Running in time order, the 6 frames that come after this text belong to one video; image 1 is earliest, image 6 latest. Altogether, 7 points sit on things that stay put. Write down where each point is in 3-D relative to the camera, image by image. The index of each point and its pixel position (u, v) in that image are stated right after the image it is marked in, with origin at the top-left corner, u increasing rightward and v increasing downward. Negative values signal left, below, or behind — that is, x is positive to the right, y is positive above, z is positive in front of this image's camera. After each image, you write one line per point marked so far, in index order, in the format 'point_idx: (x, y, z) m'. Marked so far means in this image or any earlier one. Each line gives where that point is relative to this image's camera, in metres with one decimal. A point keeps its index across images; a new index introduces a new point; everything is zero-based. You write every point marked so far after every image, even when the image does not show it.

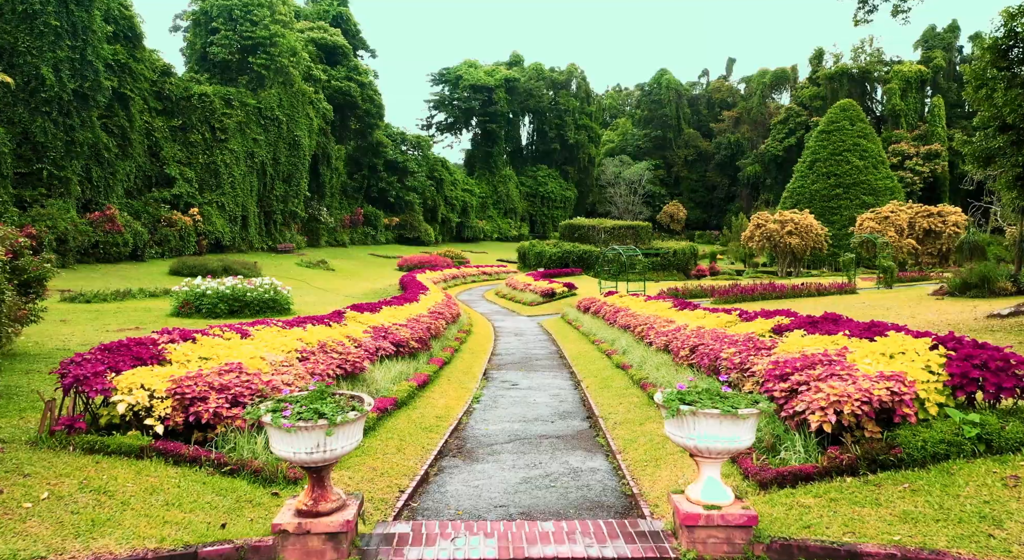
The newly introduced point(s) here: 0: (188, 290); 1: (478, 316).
0: (-6.8, -0.2, +17.0) m
1: (-0.9, -0.9, +19.7) m
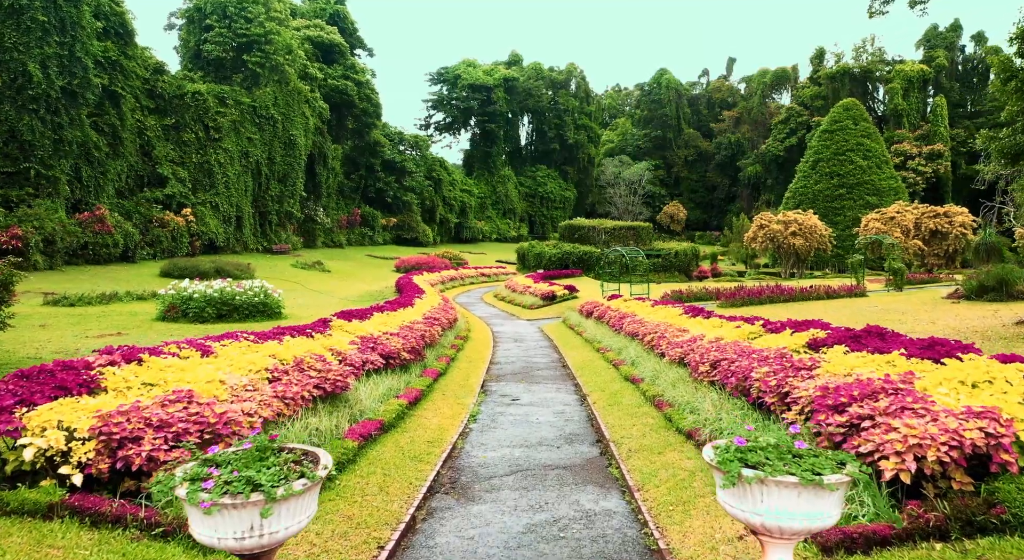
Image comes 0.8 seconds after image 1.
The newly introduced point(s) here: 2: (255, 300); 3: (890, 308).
0: (-6.8, -0.3, +16.3) m
1: (-0.9, -0.9, +19.1) m
2: (-5.4, -0.4, +16.8) m
3: (+7.9, -0.6, +16.9) m
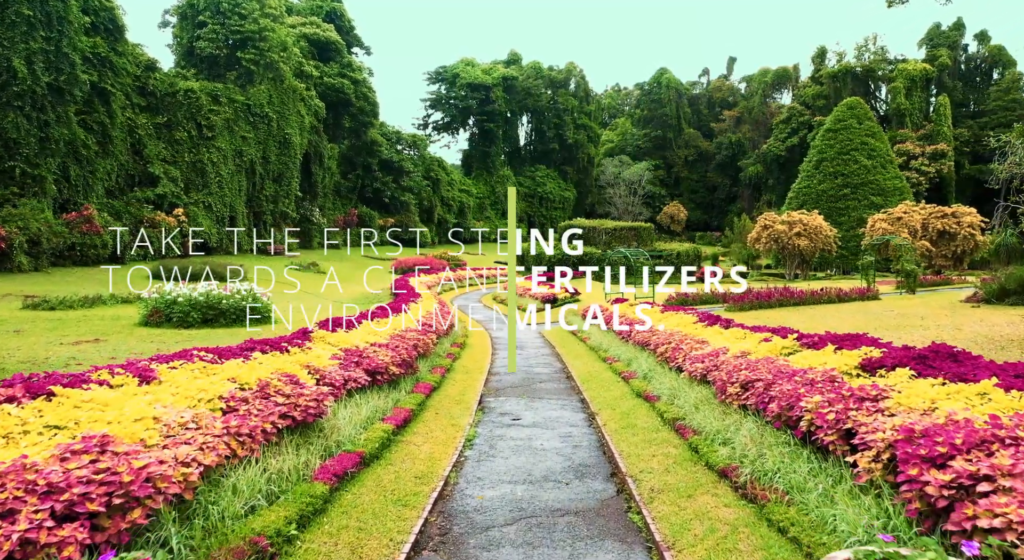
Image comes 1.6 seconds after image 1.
0: (-6.8, -0.3, +15.6) m
1: (-0.9, -1.0, +18.3) m
2: (-5.4, -0.5, +16.1) m
3: (+7.9, -0.6, +16.2) m
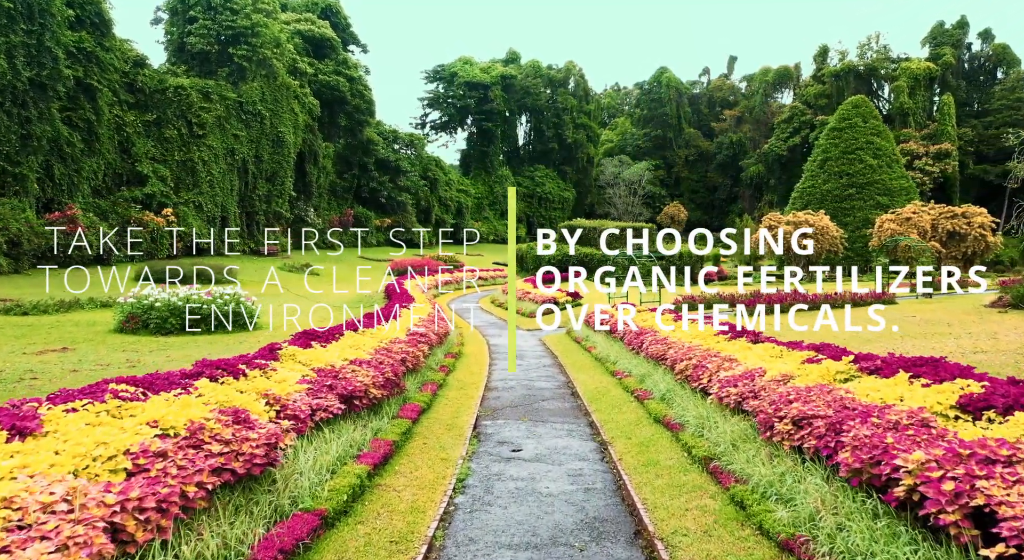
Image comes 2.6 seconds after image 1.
0: (-6.9, -0.4, +14.7) m
1: (-0.9, -1.1, +17.4) m
2: (-5.4, -0.5, +15.1) m
3: (+7.9, -0.7, +15.3) m
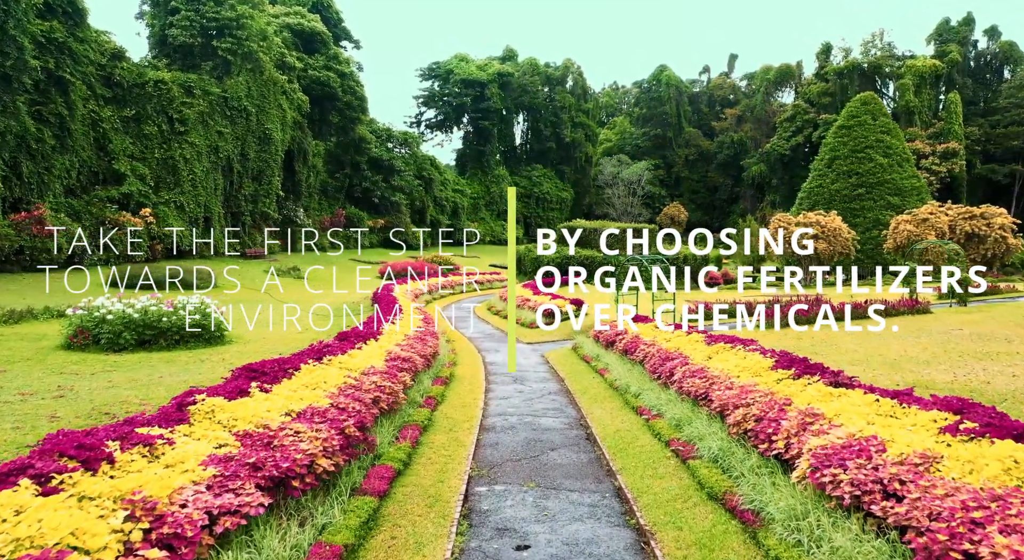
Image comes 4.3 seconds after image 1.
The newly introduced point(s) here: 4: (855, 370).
0: (-6.9, -0.5, +13.0) m
1: (-1.0, -1.2, +15.8) m
2: (-5.4, -0.7, +13.5) m
3: (+7.9, -0.9, +13.7) m
4: (+4.5, -1.2, +10.6) m
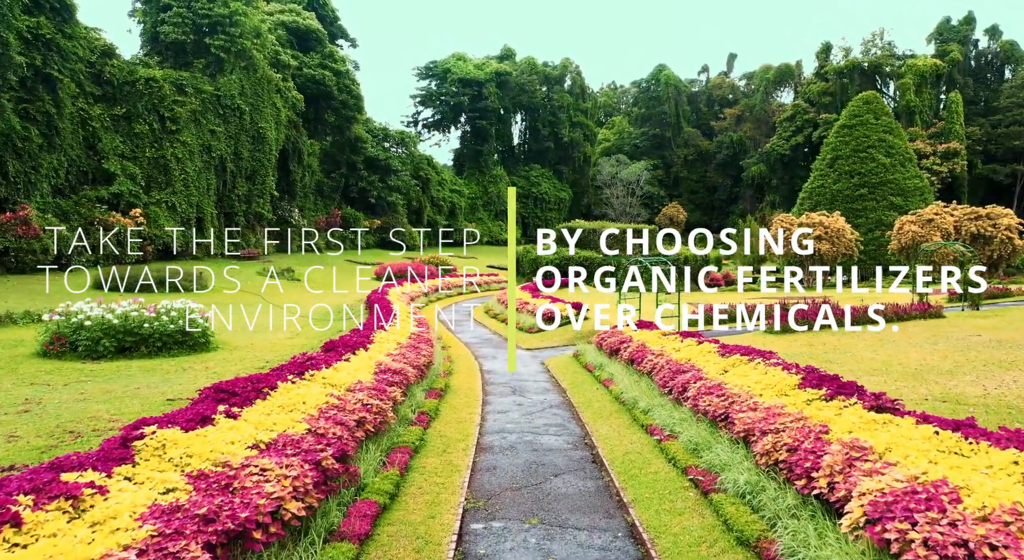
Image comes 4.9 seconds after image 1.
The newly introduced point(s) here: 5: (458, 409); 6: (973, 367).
0: (-6.9, -0.6, +12.4) m
1: (-1.0, -1.3, +15.2) m
2: (-5.4, -0.7, +12.9) m
3: (+7.9, -0.9, +13.1) m
4: (+4.5, -1.2, +10.0) m
5: (-0.6, -1.5, +9.9) m
6: (+5.9, -1.1, +10.3) m
